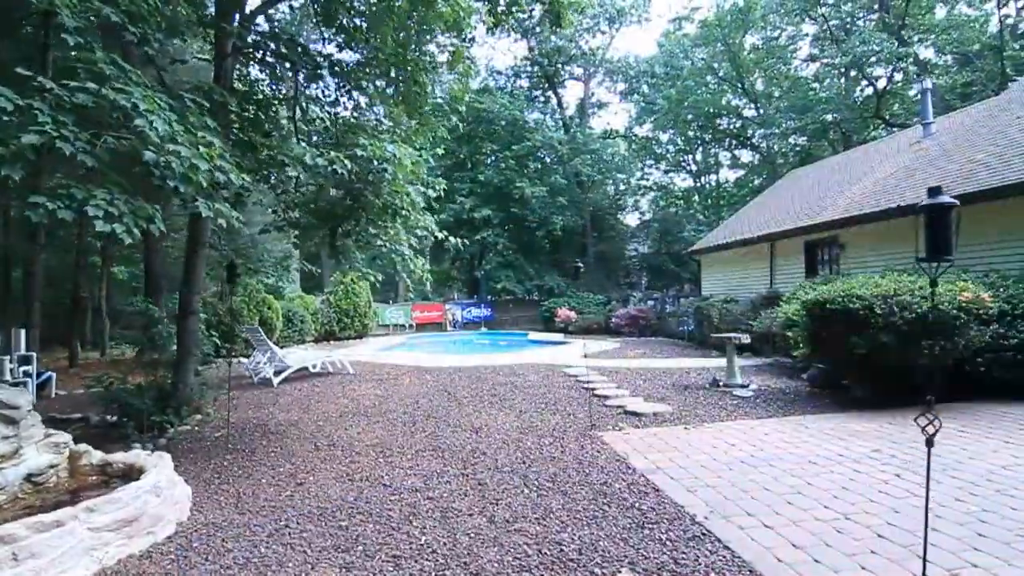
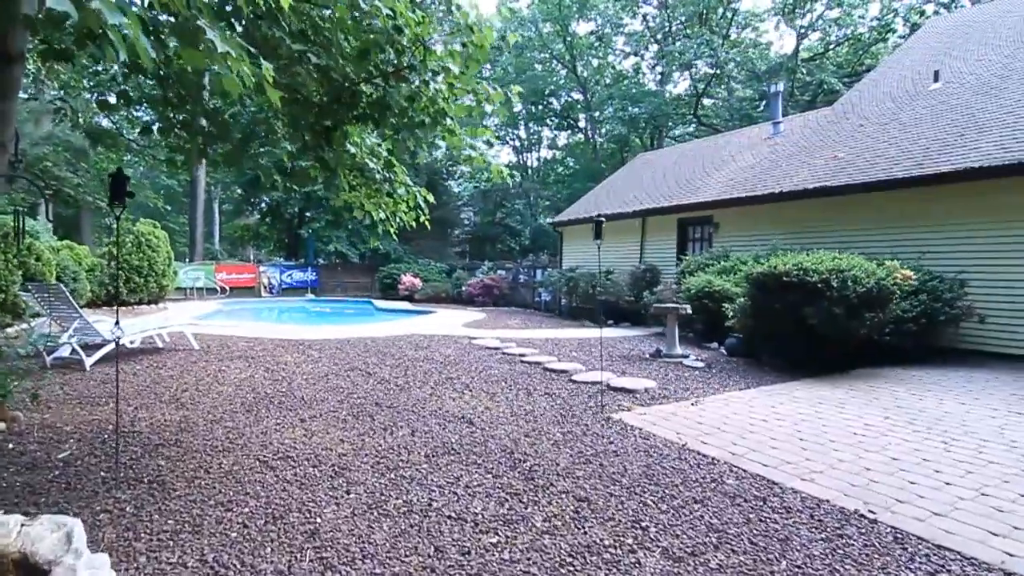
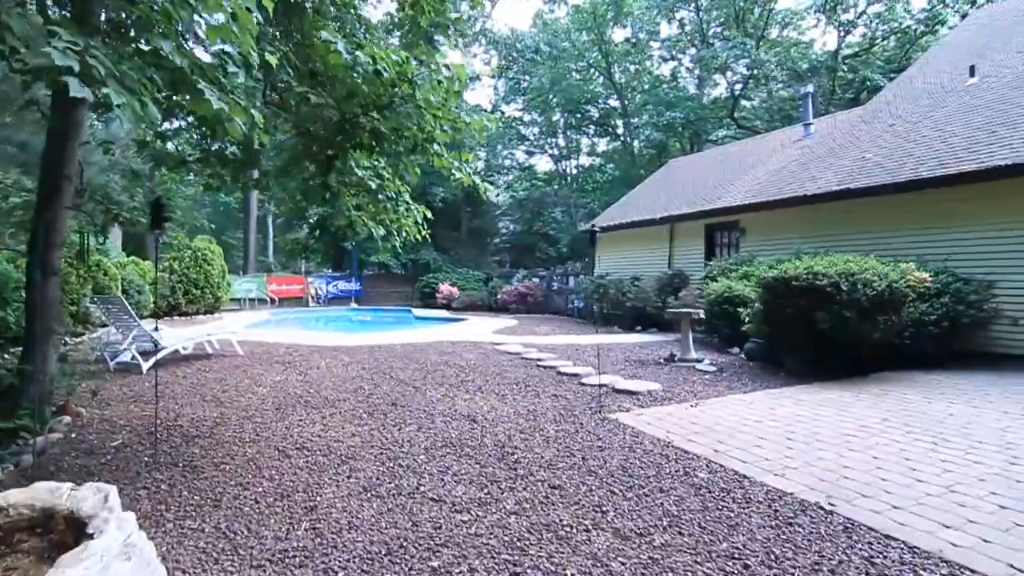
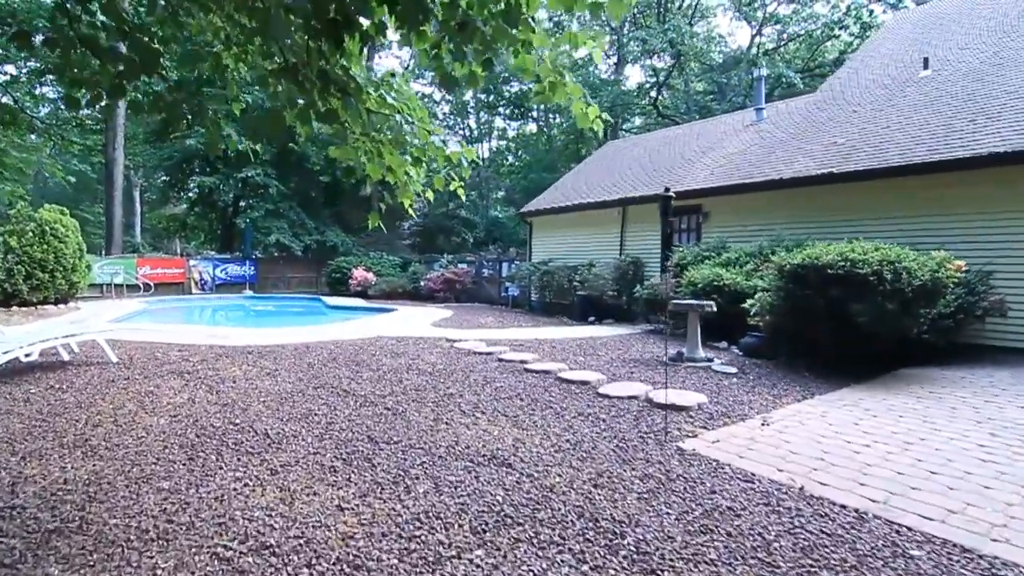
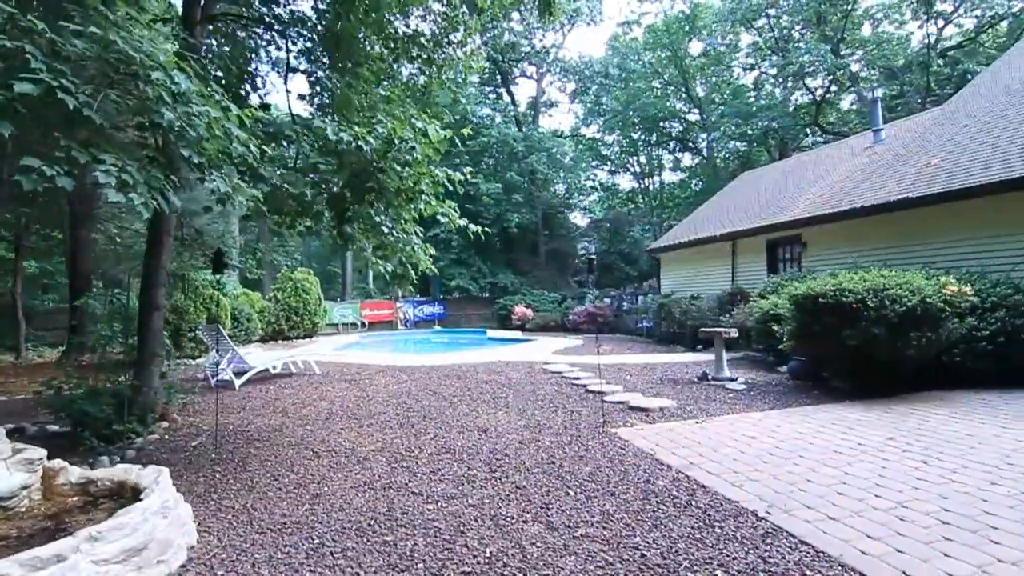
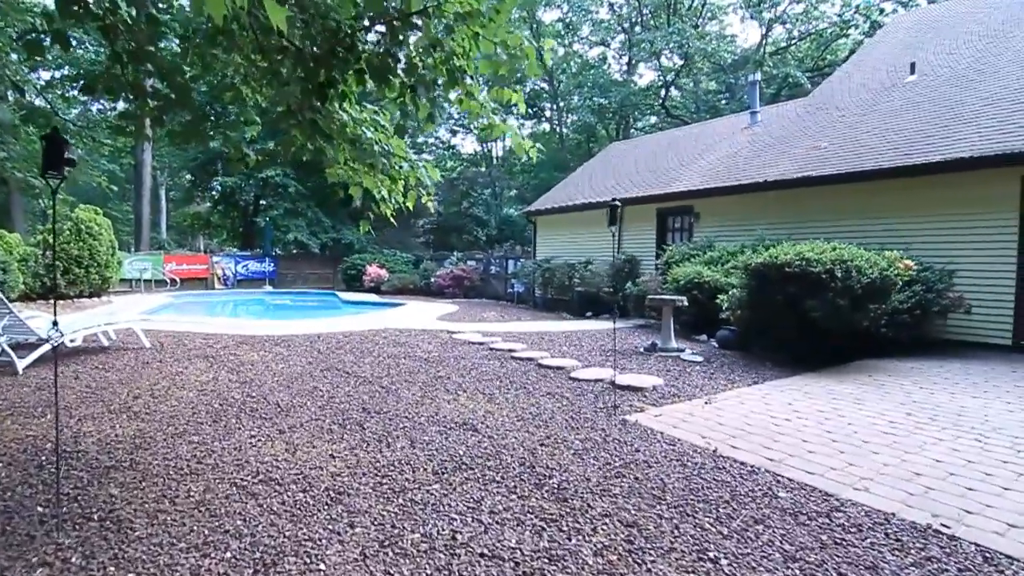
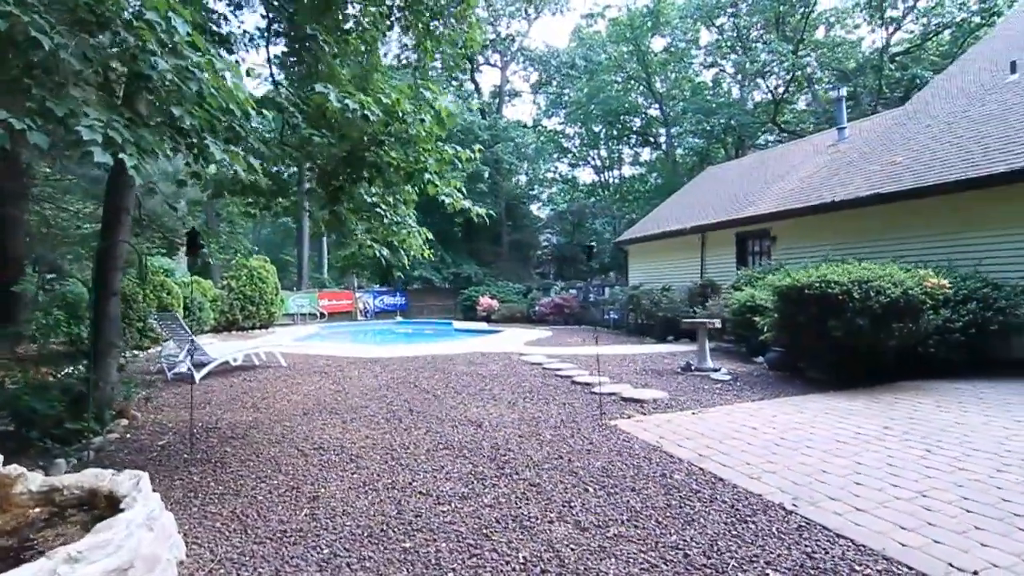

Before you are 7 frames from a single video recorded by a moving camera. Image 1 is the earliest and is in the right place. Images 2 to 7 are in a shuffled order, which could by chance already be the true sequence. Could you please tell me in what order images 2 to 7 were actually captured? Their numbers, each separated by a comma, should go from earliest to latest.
5, 7, 3, 2, 6, 4
